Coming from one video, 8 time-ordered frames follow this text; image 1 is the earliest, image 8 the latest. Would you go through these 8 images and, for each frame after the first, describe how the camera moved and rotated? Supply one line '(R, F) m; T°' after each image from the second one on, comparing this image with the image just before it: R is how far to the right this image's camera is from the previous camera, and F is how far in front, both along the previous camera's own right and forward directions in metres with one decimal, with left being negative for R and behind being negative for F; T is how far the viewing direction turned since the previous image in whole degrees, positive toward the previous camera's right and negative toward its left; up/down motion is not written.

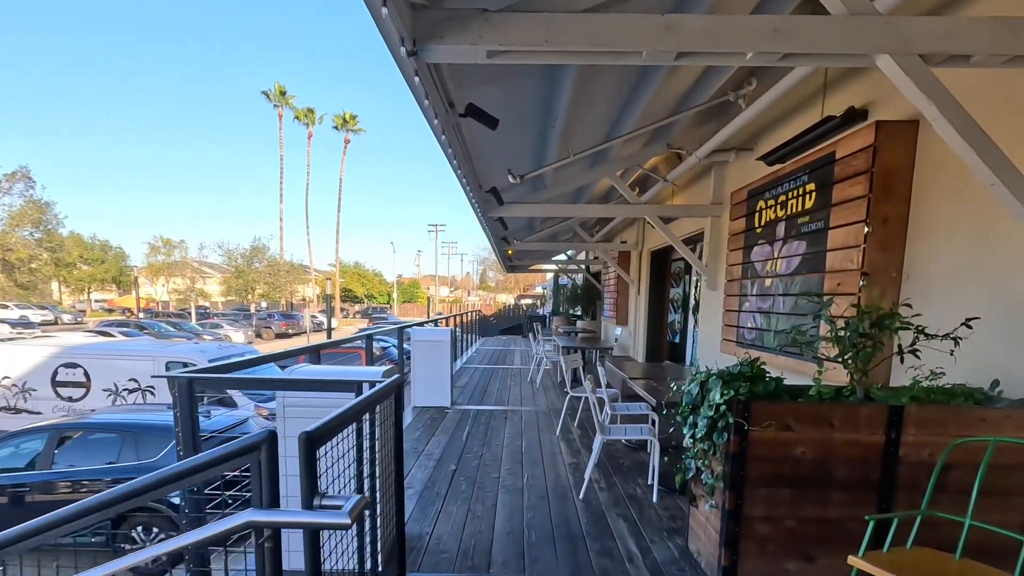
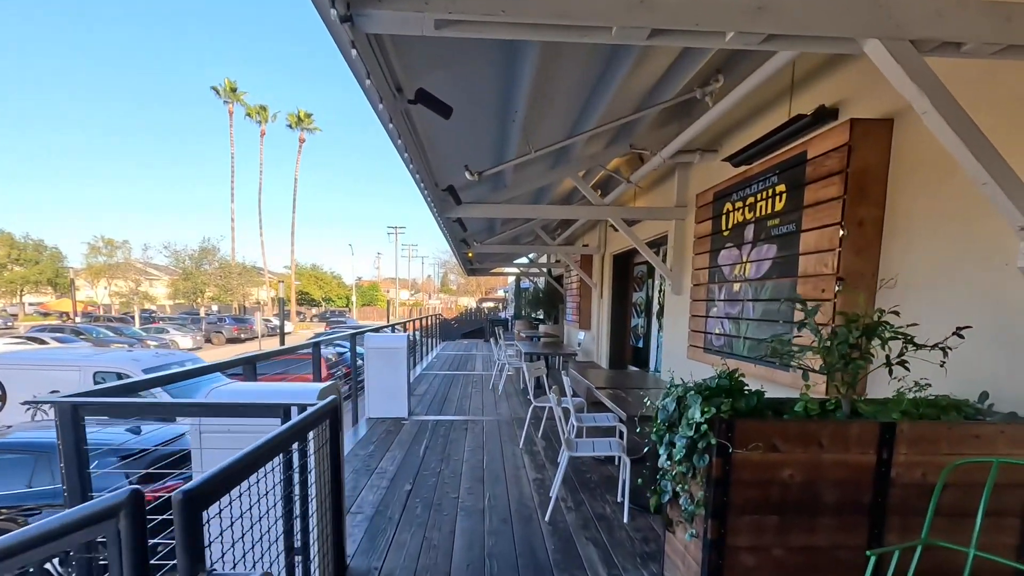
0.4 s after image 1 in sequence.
(0.0, +0.2) m; +4°
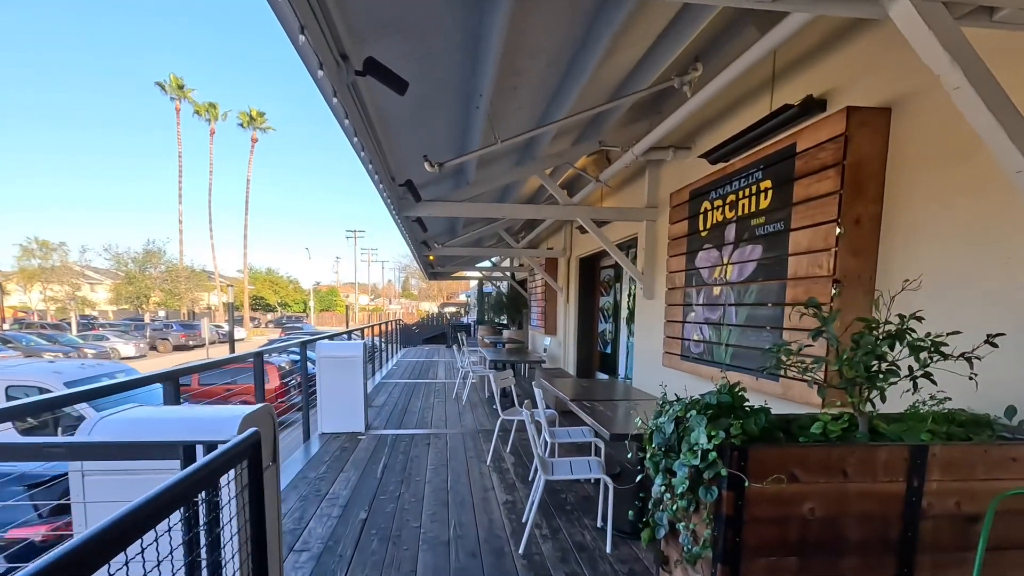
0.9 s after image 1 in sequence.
(0.0, +0.3) m; +4°
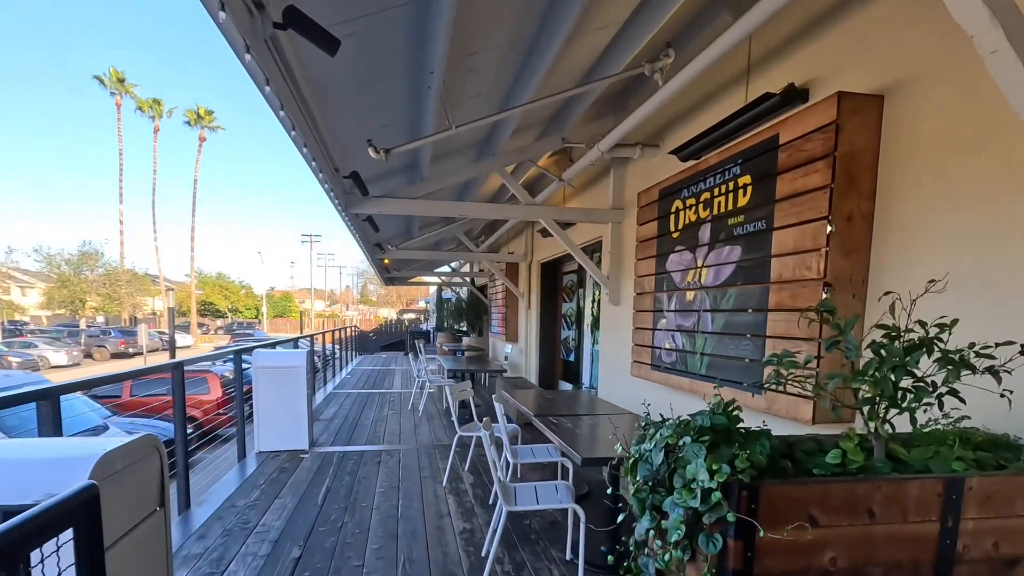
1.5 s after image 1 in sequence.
(0.0, +0.3) m; +4°
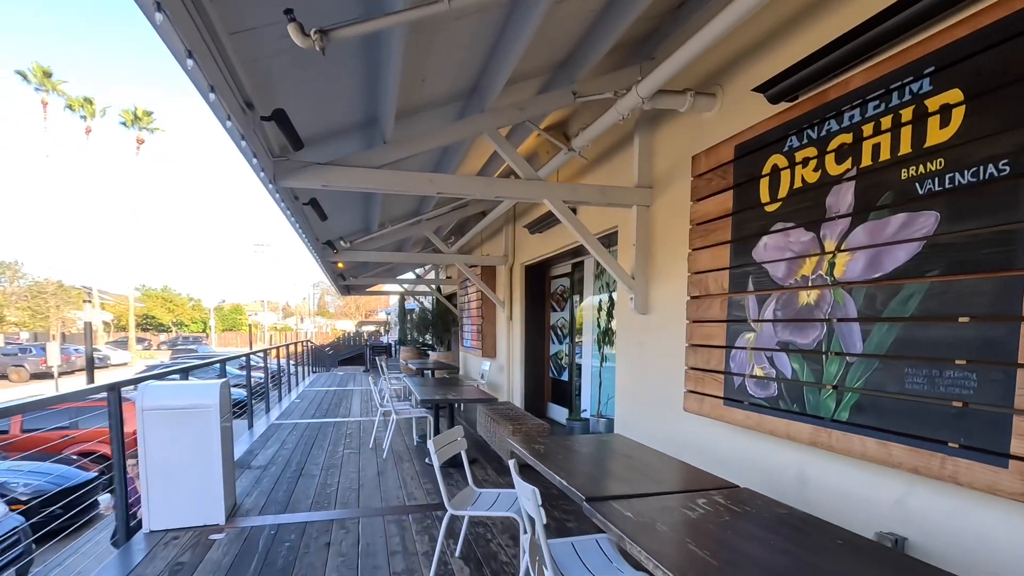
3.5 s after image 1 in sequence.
(-0.2, +1.1) m; +4°
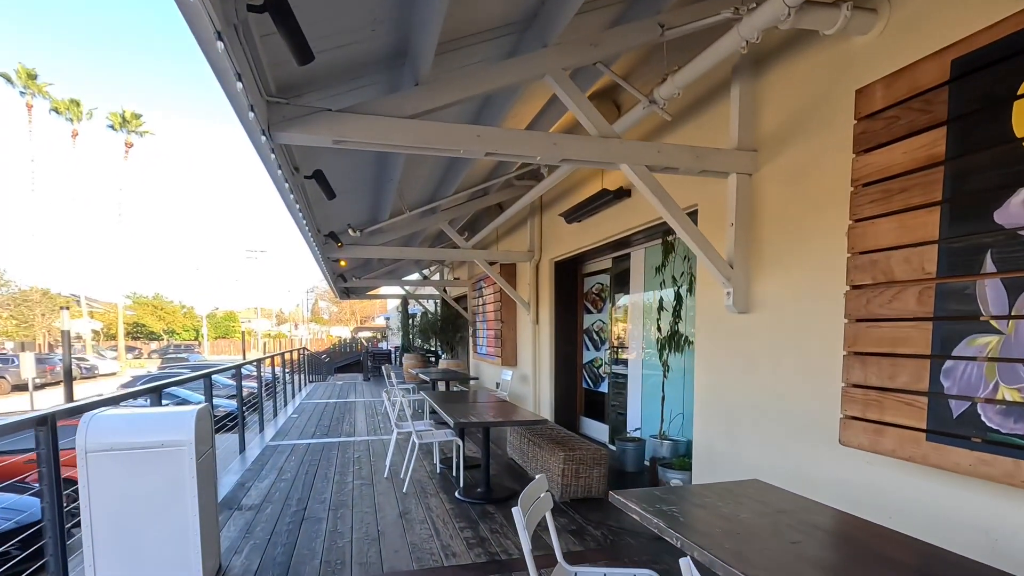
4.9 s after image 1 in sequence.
(-0.3, +0.8) m; +1°
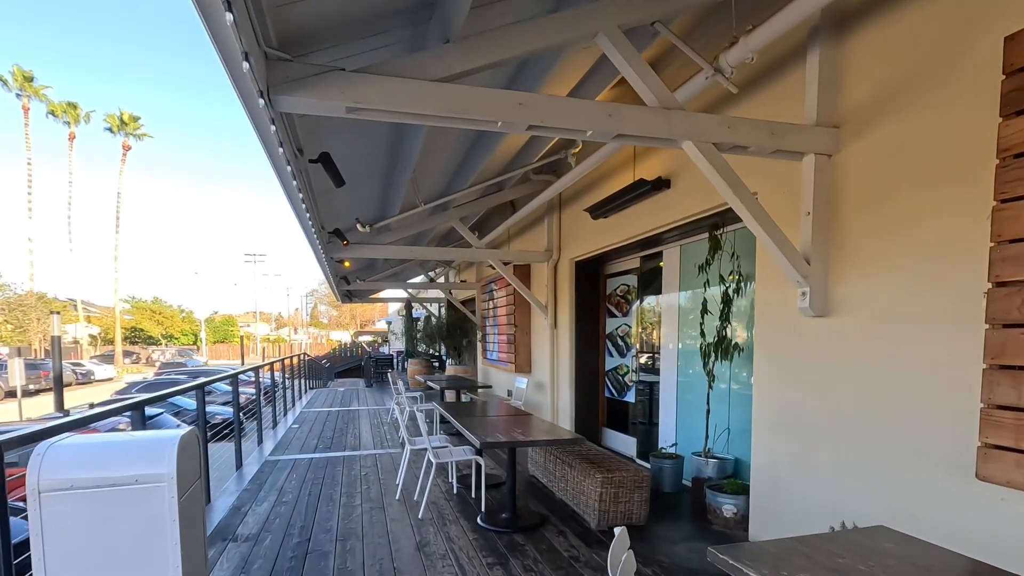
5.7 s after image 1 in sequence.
(-0.2, +0.4) m; 0°
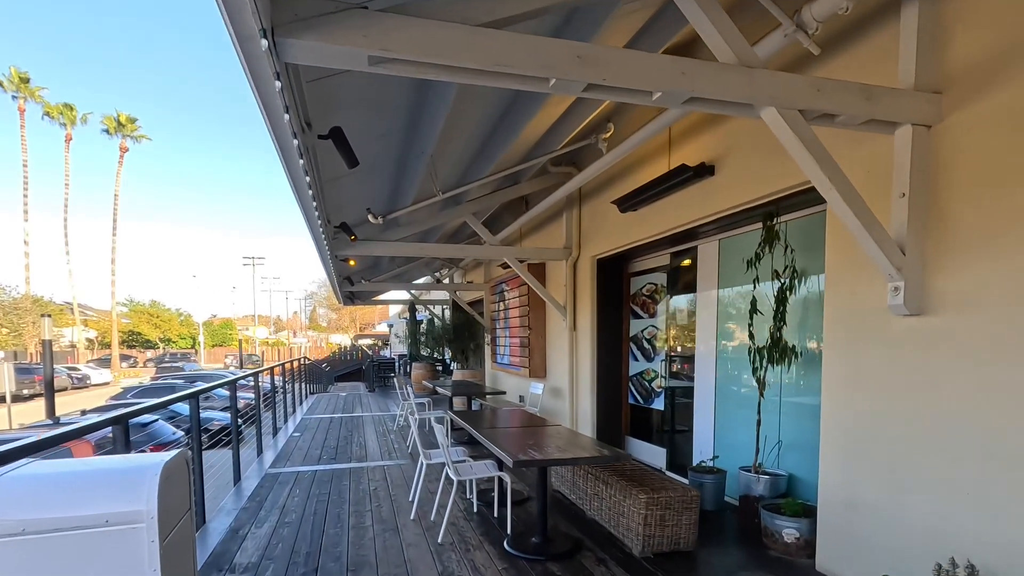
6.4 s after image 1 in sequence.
(-0.2, +0.3) m; 0°
